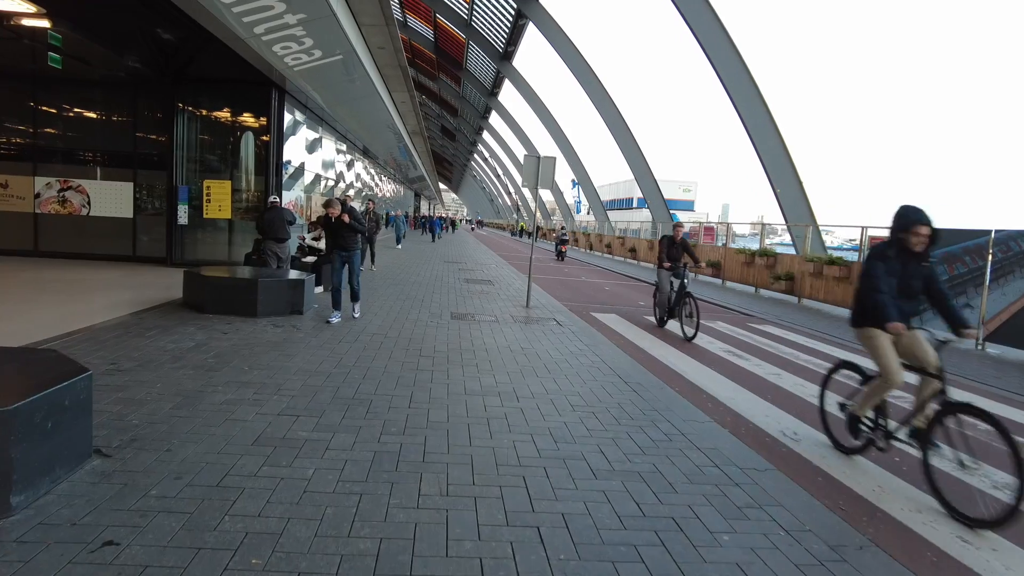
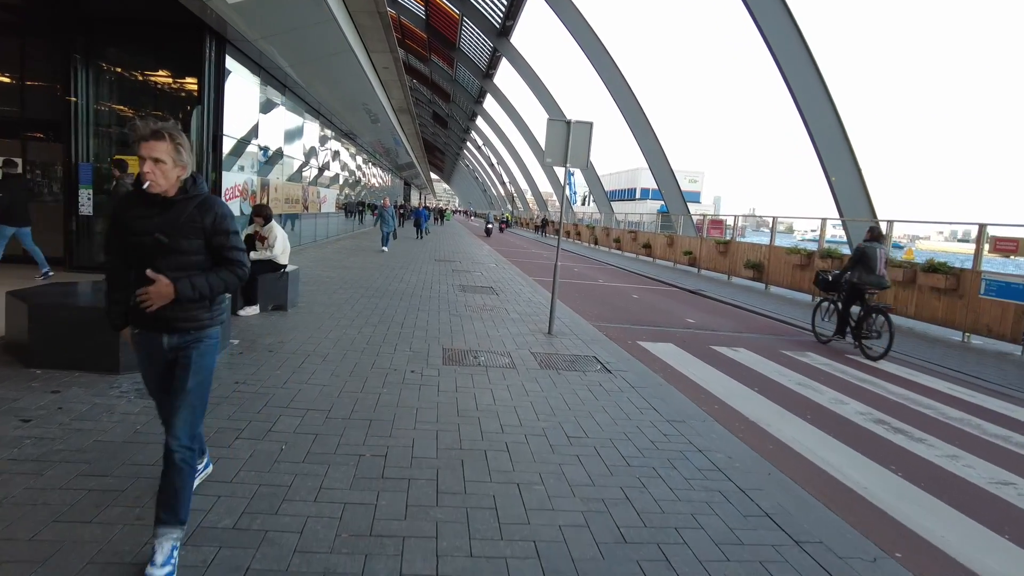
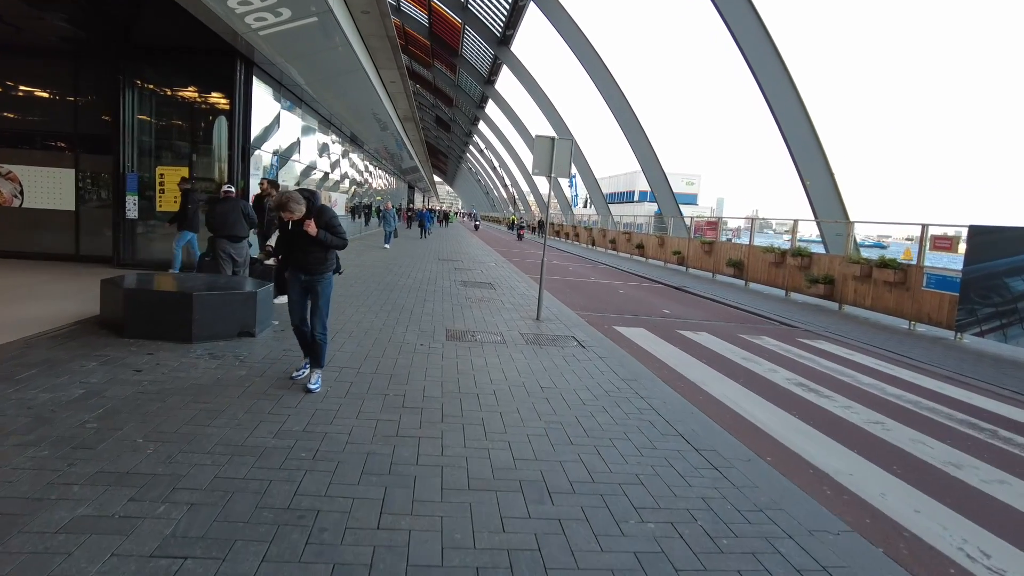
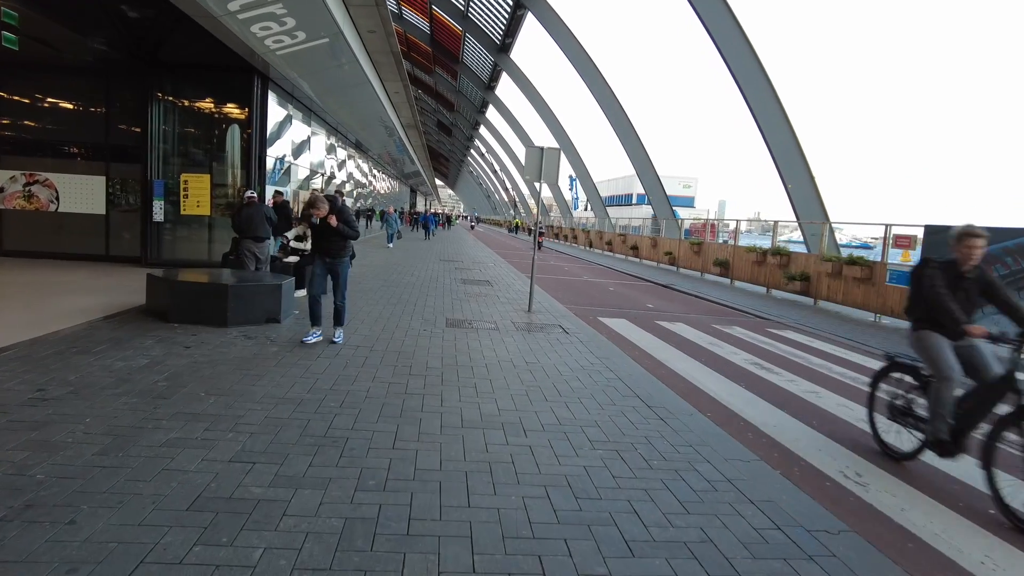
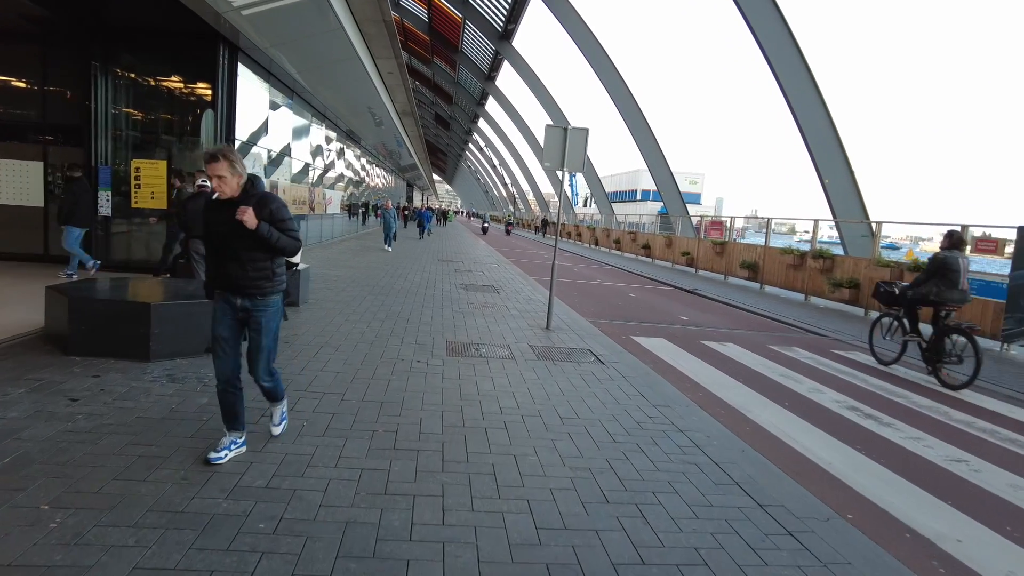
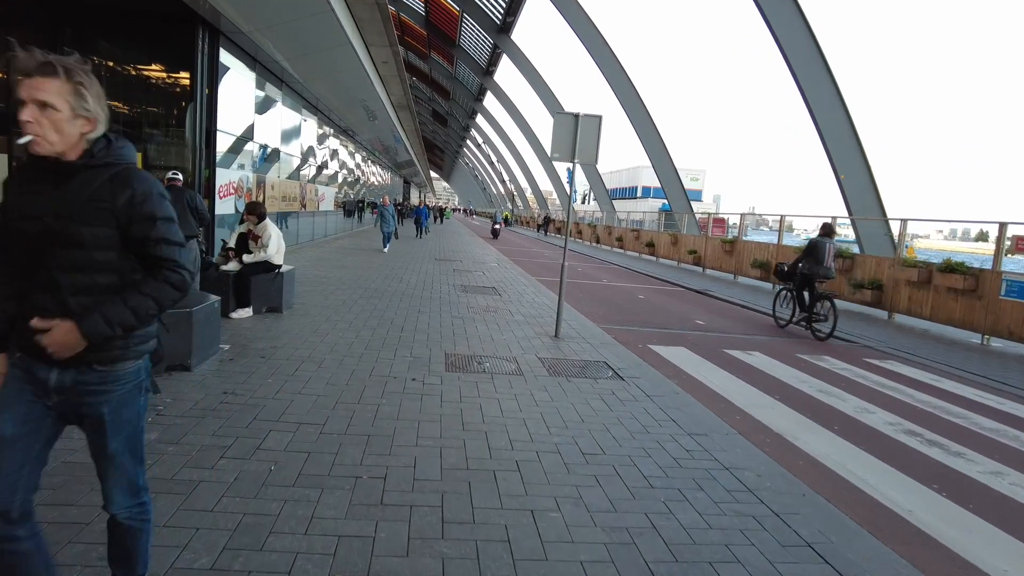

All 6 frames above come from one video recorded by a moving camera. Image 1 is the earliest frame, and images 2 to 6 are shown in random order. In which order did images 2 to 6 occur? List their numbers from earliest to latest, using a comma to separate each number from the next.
4, 3, 5, 2, 6
